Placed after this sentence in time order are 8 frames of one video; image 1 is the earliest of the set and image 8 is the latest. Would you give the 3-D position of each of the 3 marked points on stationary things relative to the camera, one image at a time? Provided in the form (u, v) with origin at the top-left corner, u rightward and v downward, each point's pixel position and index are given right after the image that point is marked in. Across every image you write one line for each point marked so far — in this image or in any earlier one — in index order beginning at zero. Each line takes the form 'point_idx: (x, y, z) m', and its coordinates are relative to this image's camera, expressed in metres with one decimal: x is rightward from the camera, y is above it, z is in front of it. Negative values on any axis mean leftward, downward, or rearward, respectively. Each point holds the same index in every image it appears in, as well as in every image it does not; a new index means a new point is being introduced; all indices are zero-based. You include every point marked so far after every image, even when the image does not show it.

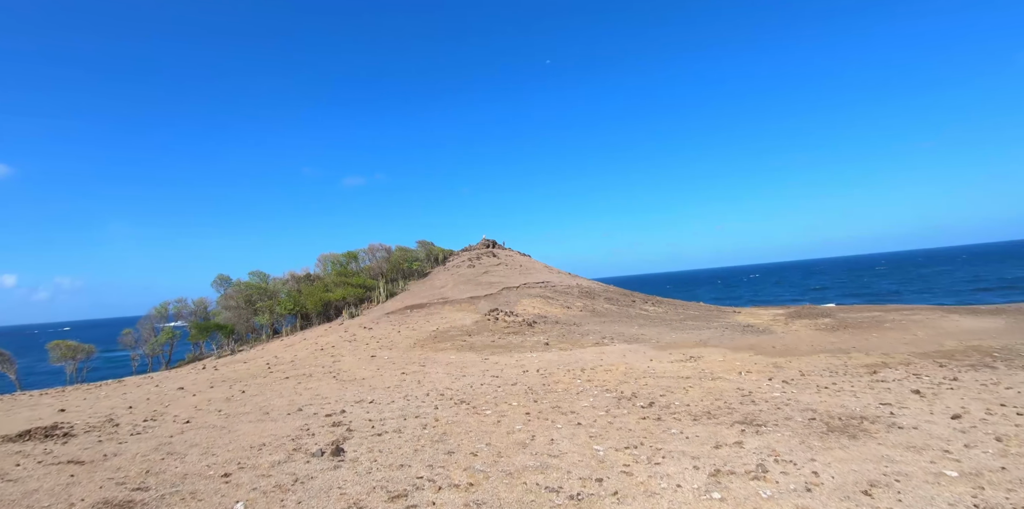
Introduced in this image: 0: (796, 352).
0: (+6.7, -2.3, +11.1) m
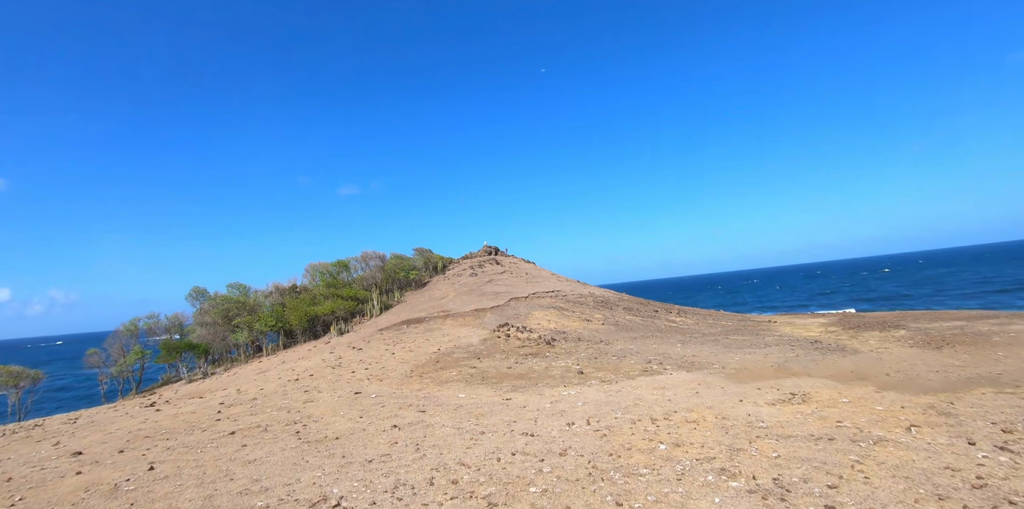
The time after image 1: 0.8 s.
0: (+7.2, -2.2, +8.2) m
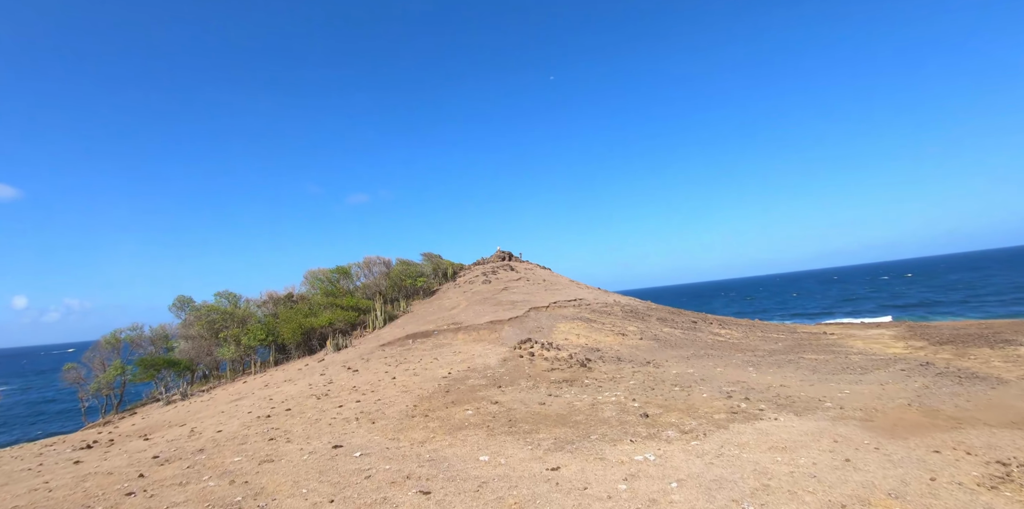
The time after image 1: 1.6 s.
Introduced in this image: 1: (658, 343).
0: (+7.8, -2.2, +5.2) m
1: (+4.9, -3.0, +15.8) m
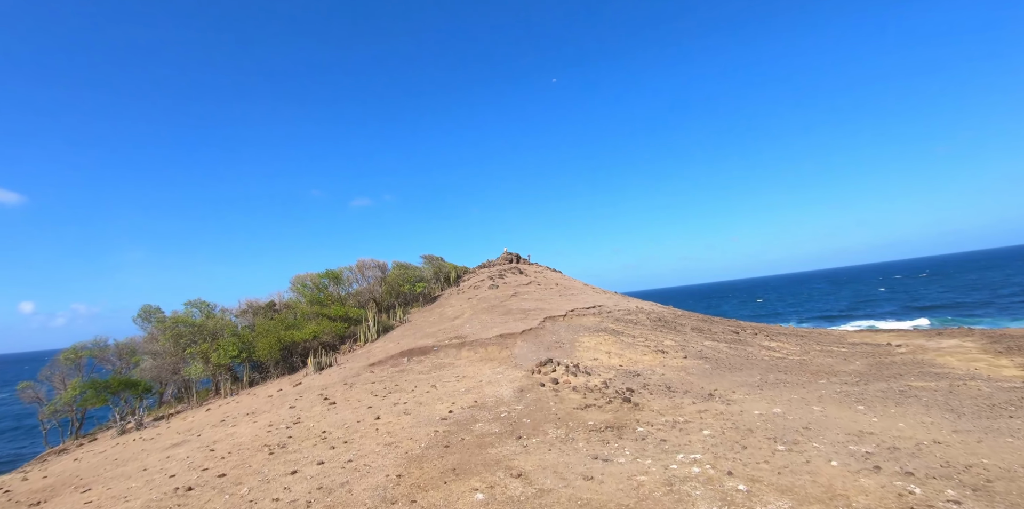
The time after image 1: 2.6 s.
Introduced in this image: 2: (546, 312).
0: (+8.1, -2.1, +2.2) m
1: (+5.3, -2.9, +12.8) m
2: (+1.4, -2.4, +19.8) m
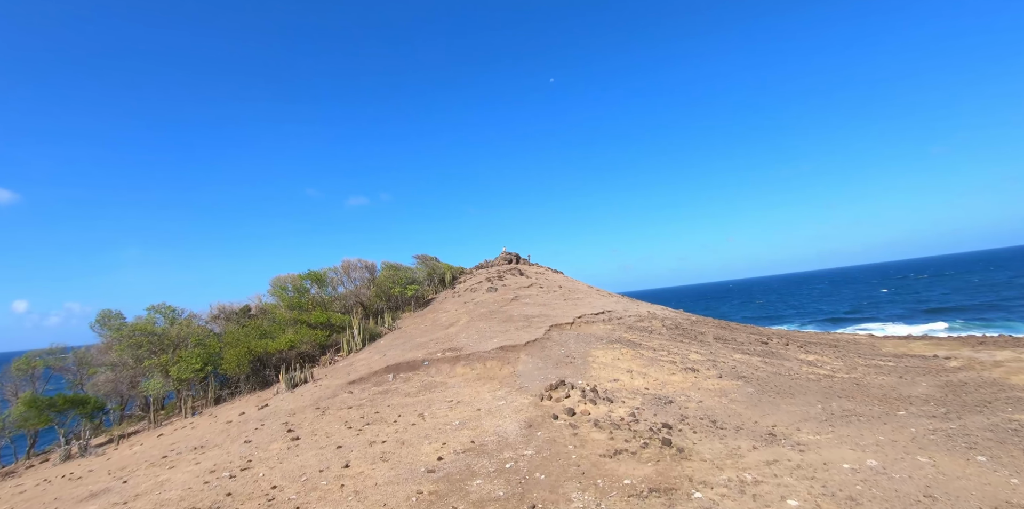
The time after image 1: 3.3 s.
0: (+8.3, -2.1, +0.2) m
1: (+5.4, -3.0, +10.7) m
2: (+1.5, -2.4, +17.7) m
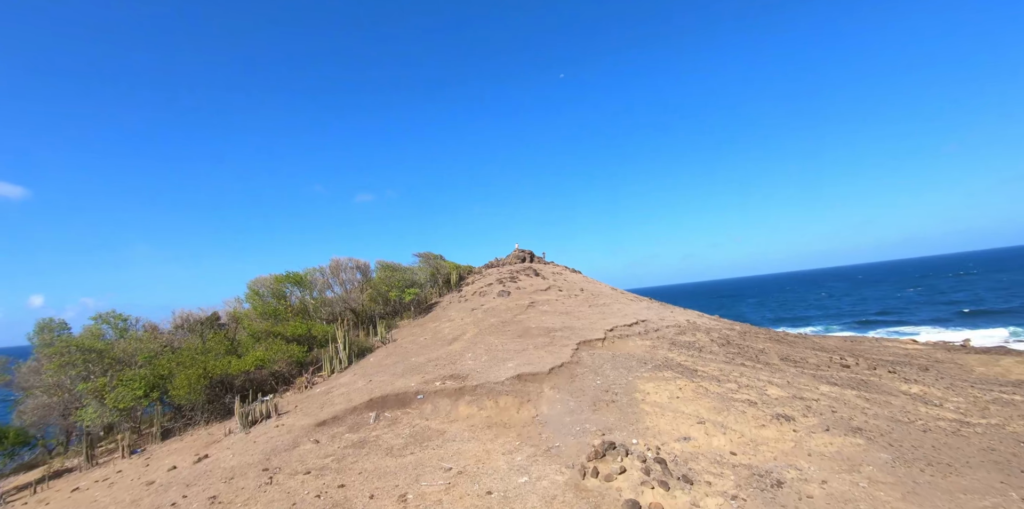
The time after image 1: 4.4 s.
0: (+8.5, -2.3, -3.2) m
1: (+5.8, -3.0, +7.4) m
2: (+2.0, -2.4, +14.5) m
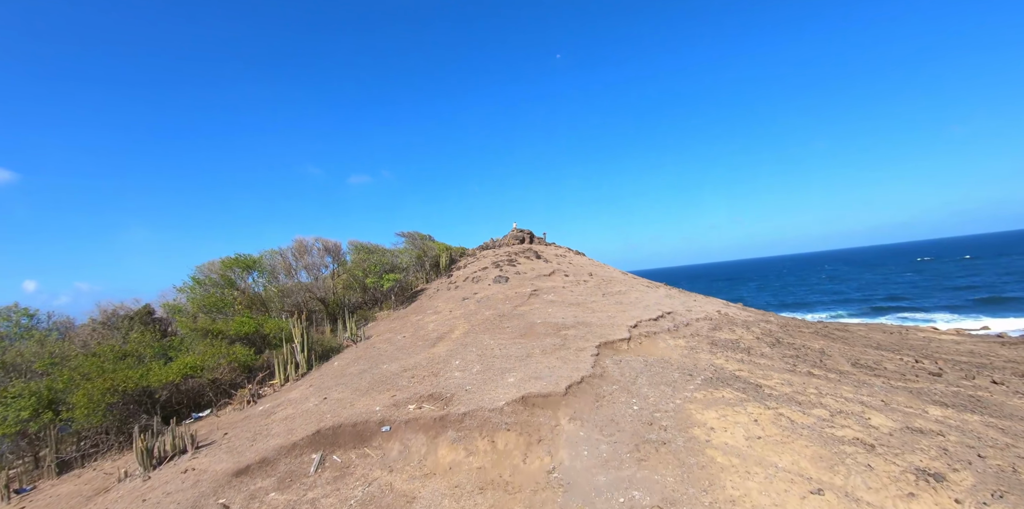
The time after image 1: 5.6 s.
0: (+8.6, -2.4, -6.1) m
1: (+5.9, -2.8, +4.5) m
2: (+2.0, -1.8, +11.5) m
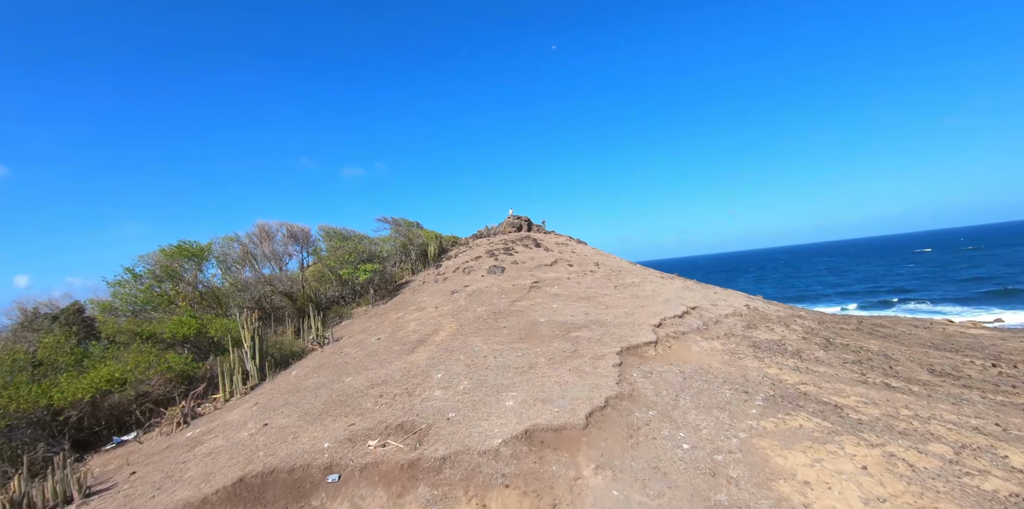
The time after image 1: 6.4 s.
0: (+8.8, -2.3, -8.2) m
1: (+5.9, -2.5, +2.4) m
2: (+2.0, -1.5, +9.3) m
